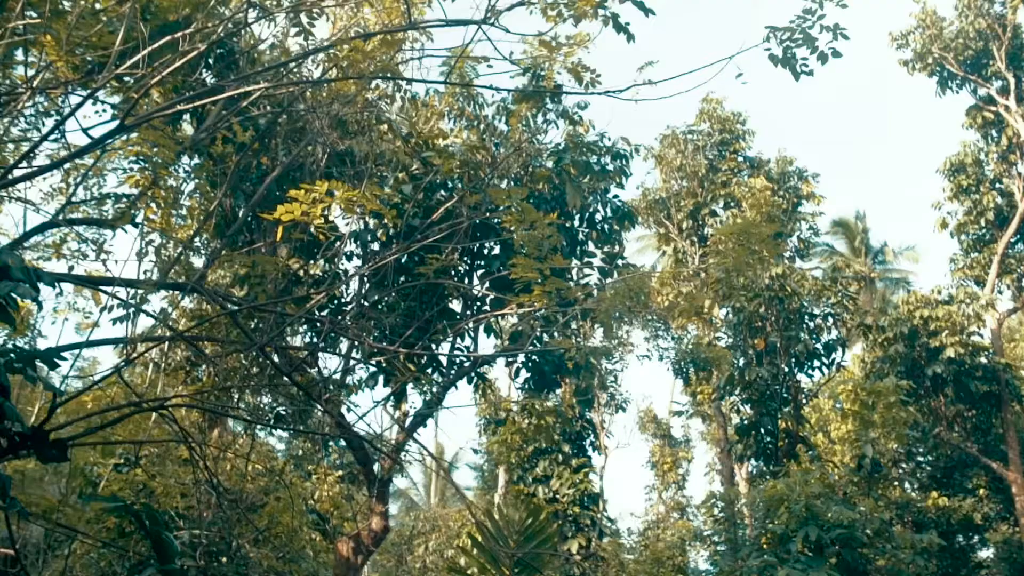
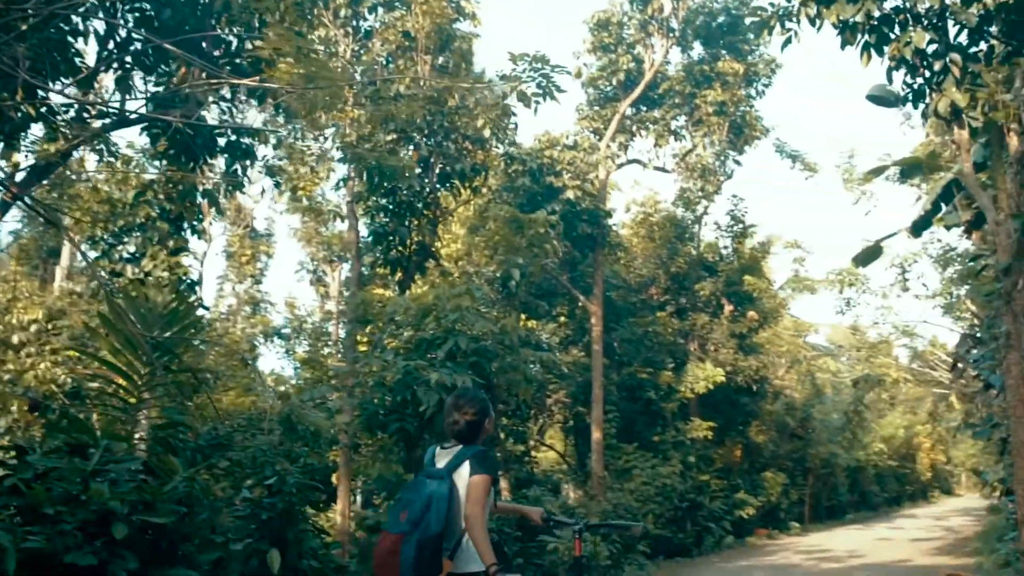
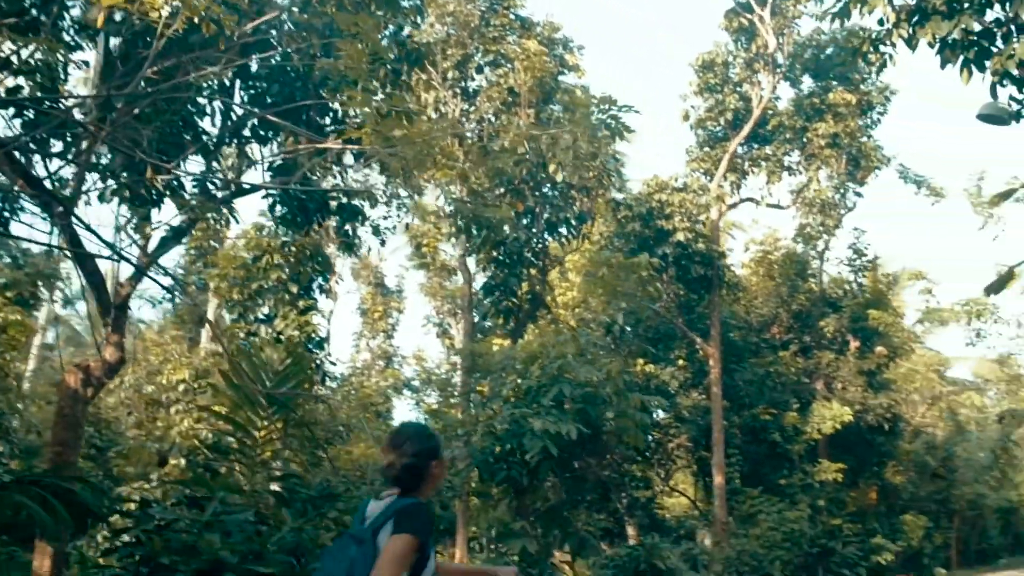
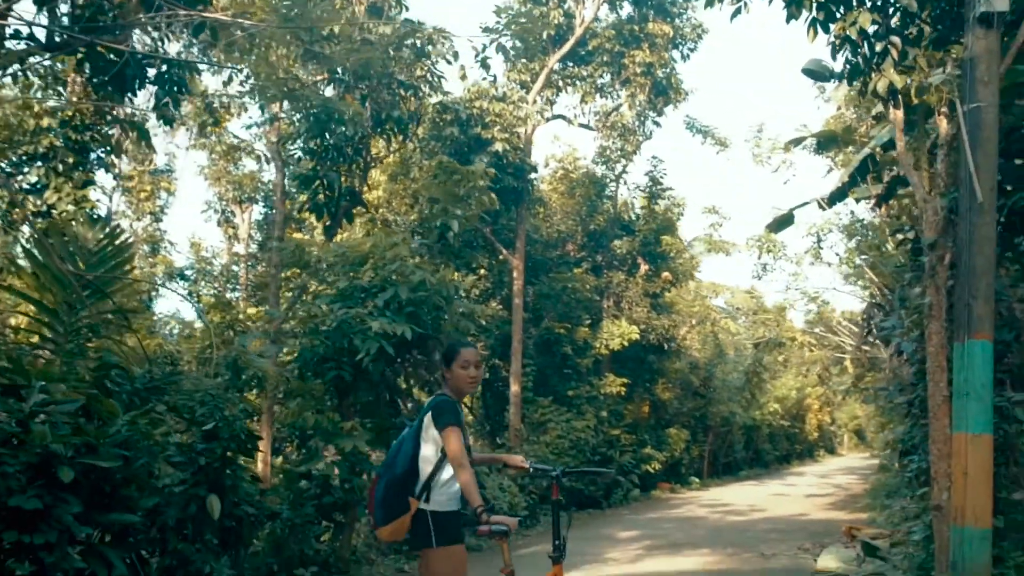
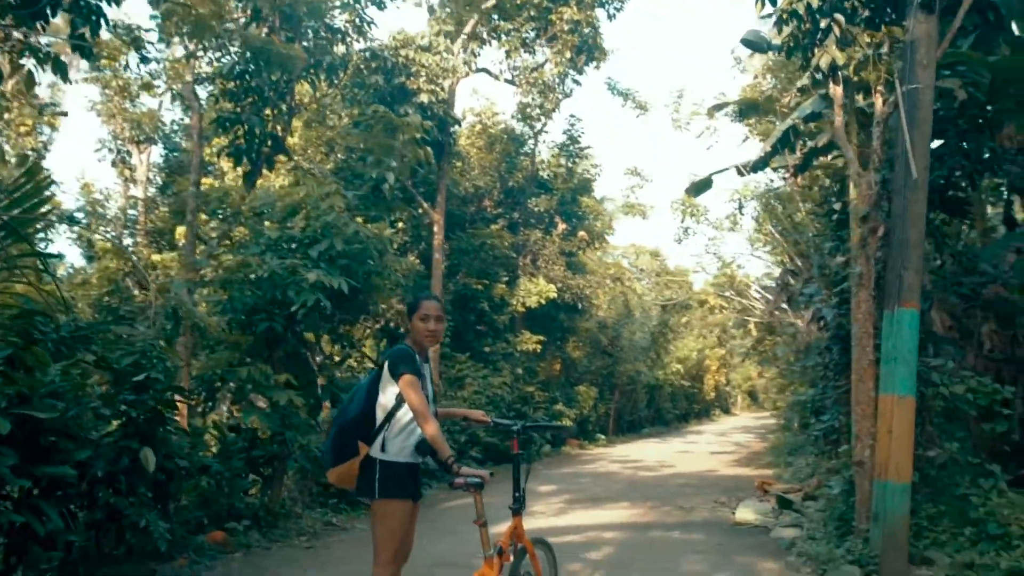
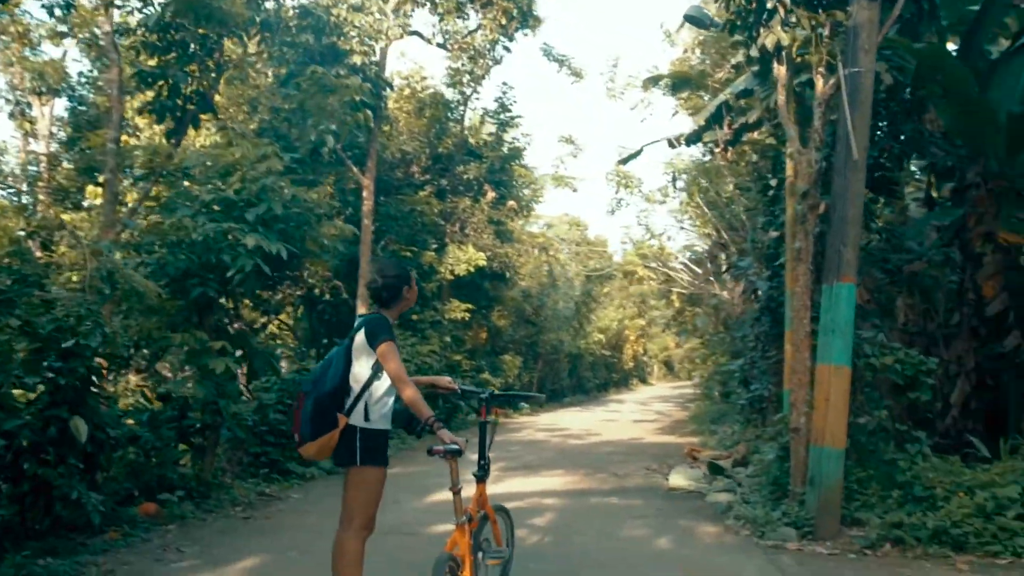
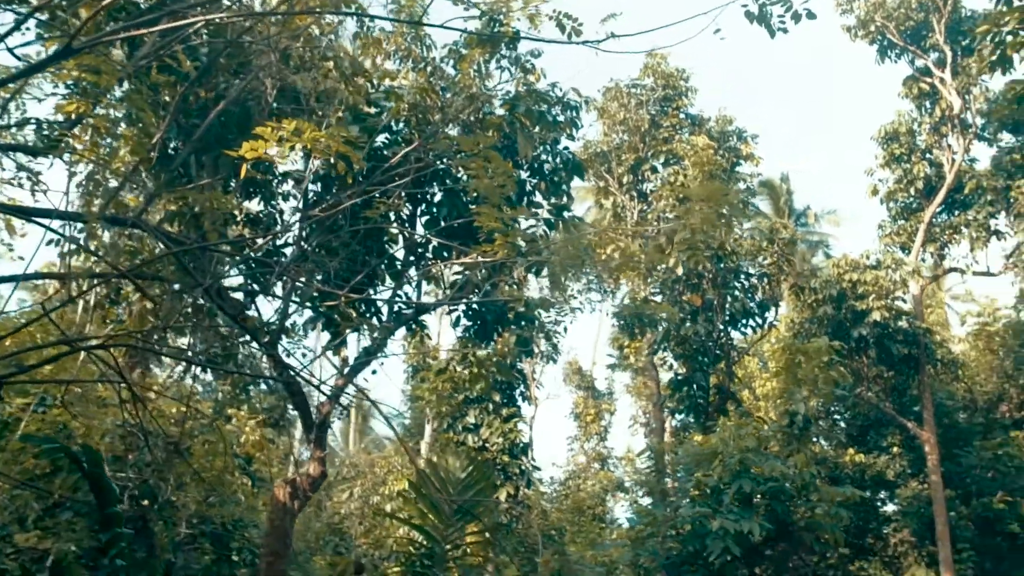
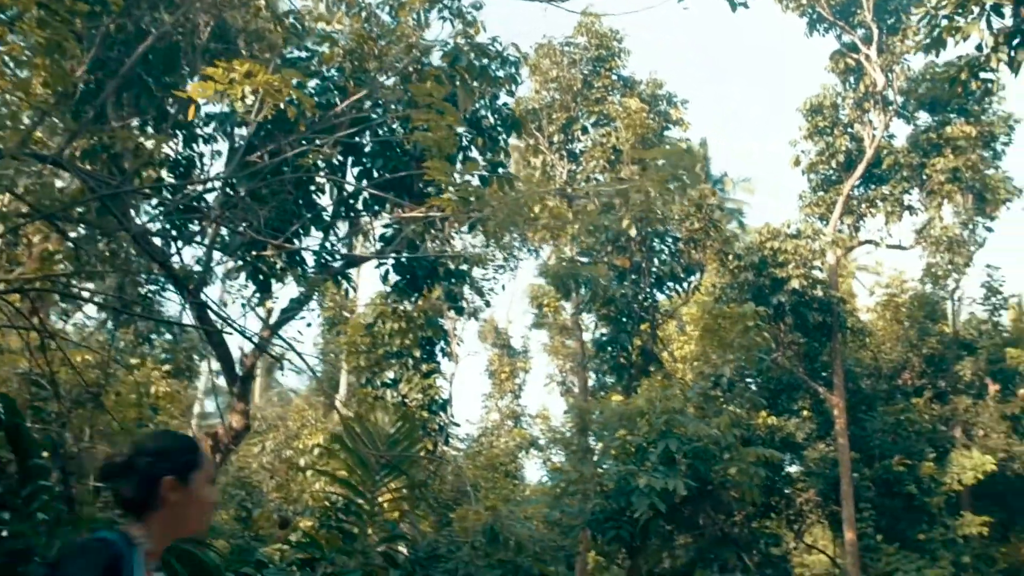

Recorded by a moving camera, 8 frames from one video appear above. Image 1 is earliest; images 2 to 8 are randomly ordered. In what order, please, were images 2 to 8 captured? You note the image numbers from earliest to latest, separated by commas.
7, 8, 3, 2, 4, 5, 6
